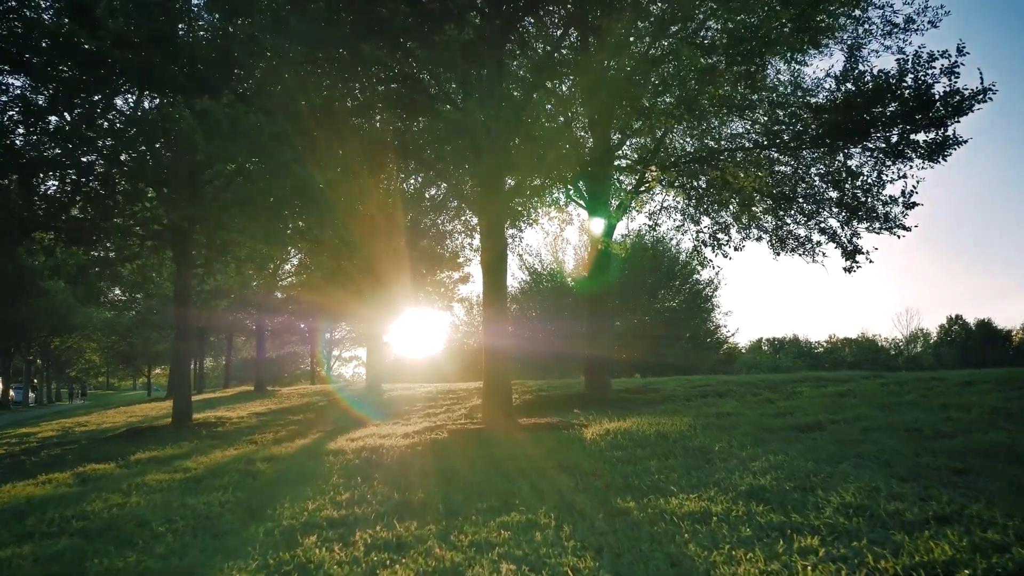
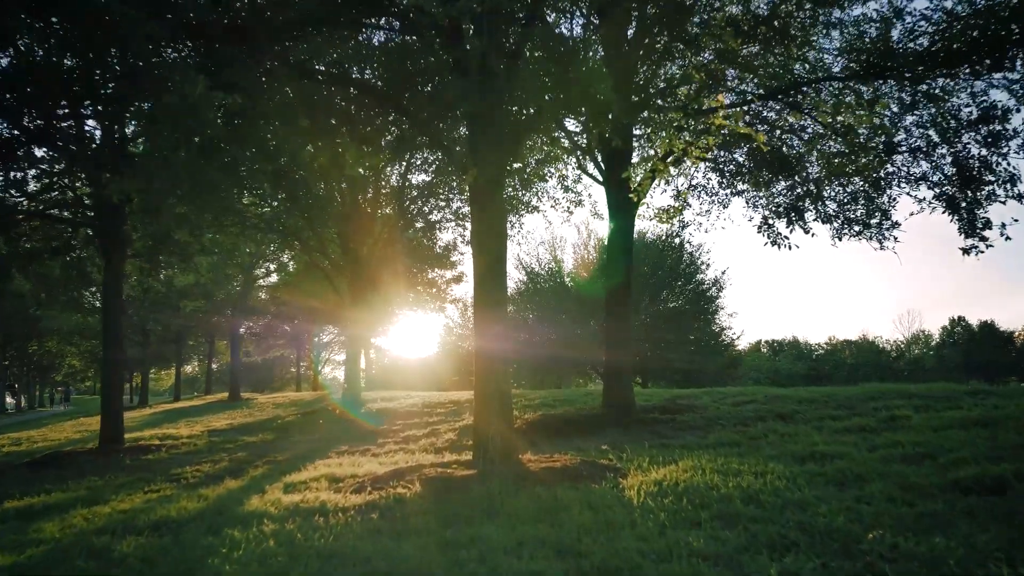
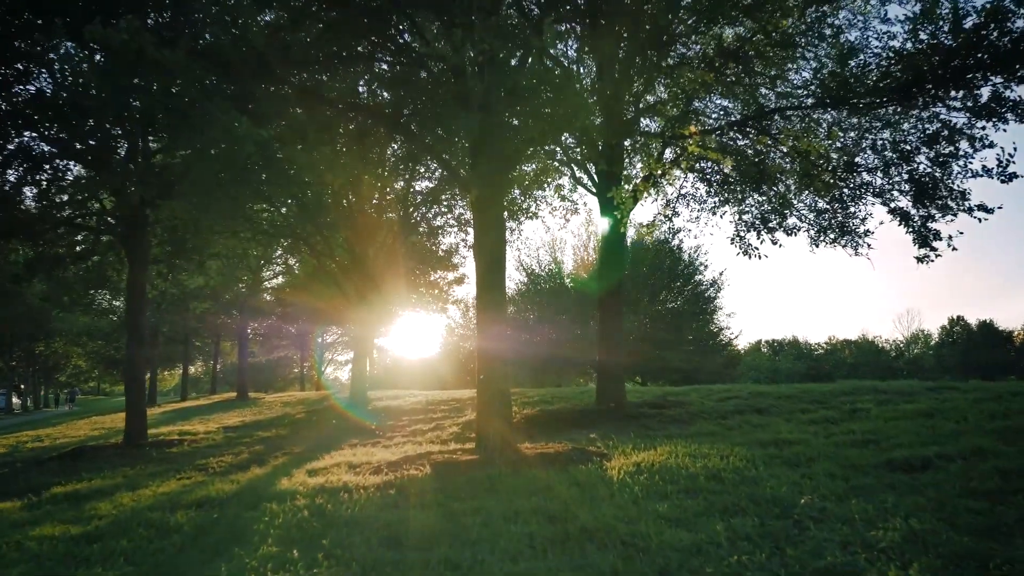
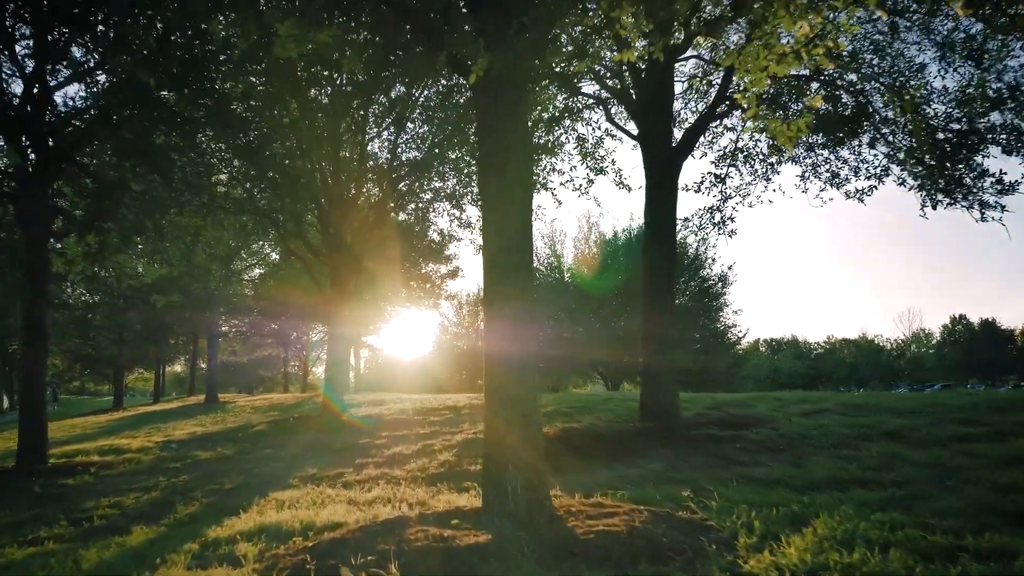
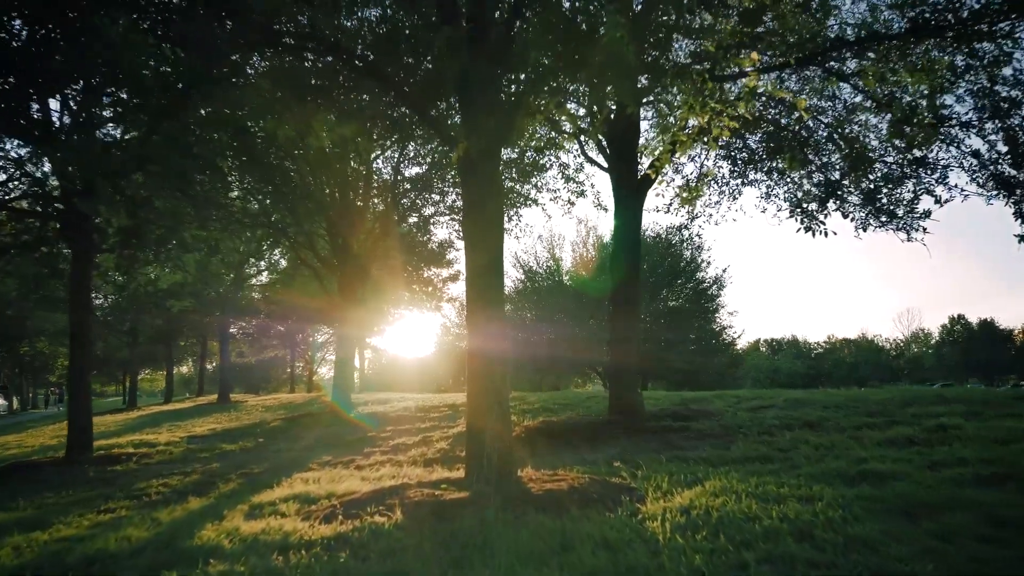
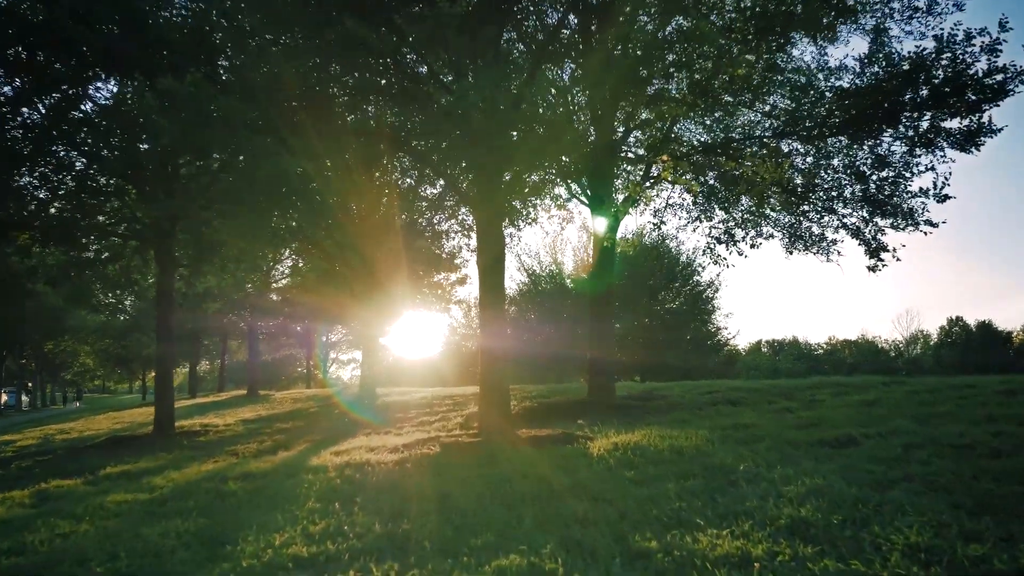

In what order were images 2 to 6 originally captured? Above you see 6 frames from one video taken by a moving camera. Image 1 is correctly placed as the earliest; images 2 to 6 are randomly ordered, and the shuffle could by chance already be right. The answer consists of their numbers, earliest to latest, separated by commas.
6, 3, 2, 5, 4
